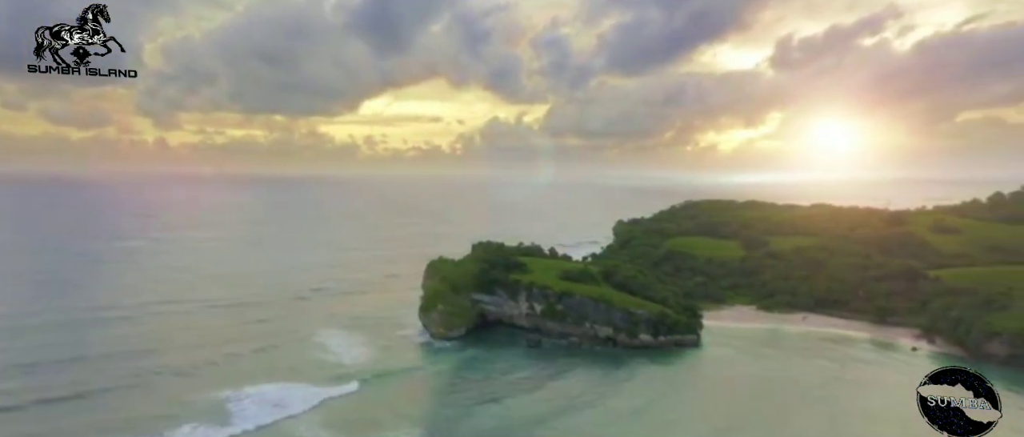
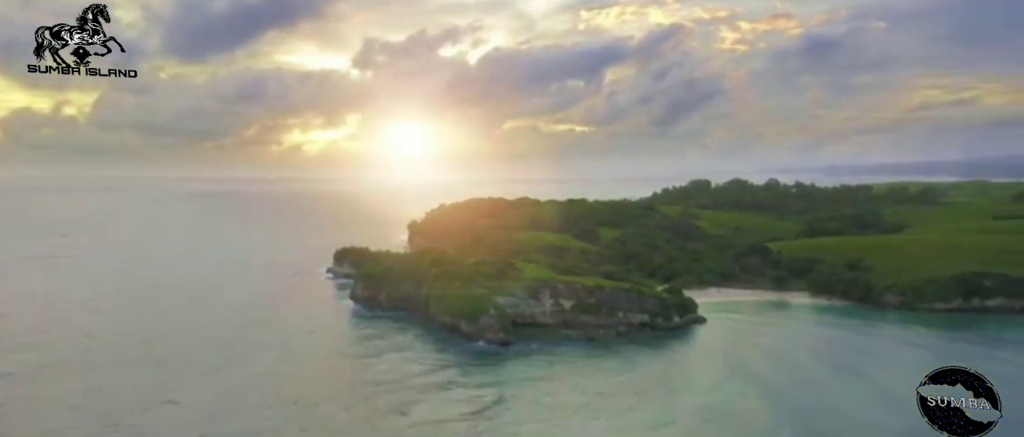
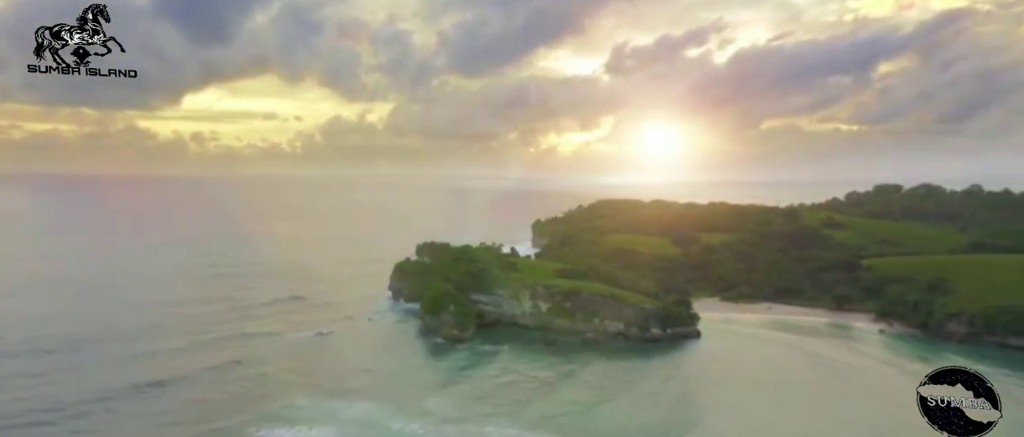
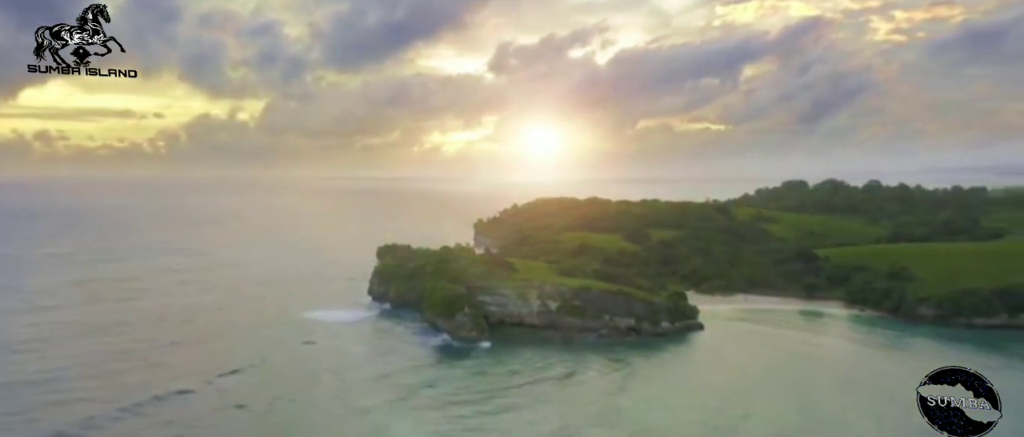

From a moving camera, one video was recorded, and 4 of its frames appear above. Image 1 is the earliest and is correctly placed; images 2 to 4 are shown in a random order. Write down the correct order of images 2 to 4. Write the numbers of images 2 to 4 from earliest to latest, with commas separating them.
3, 4, 2
